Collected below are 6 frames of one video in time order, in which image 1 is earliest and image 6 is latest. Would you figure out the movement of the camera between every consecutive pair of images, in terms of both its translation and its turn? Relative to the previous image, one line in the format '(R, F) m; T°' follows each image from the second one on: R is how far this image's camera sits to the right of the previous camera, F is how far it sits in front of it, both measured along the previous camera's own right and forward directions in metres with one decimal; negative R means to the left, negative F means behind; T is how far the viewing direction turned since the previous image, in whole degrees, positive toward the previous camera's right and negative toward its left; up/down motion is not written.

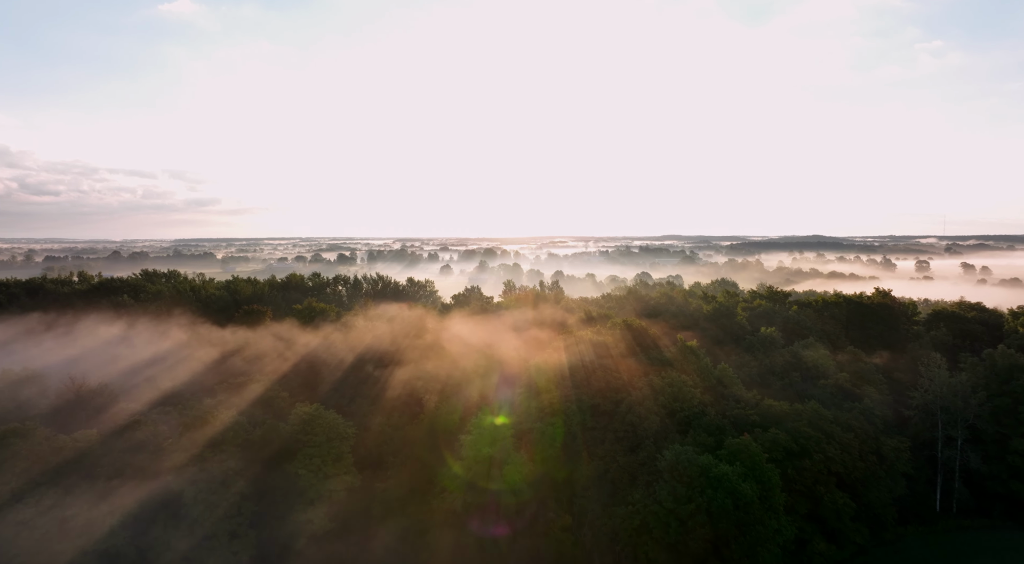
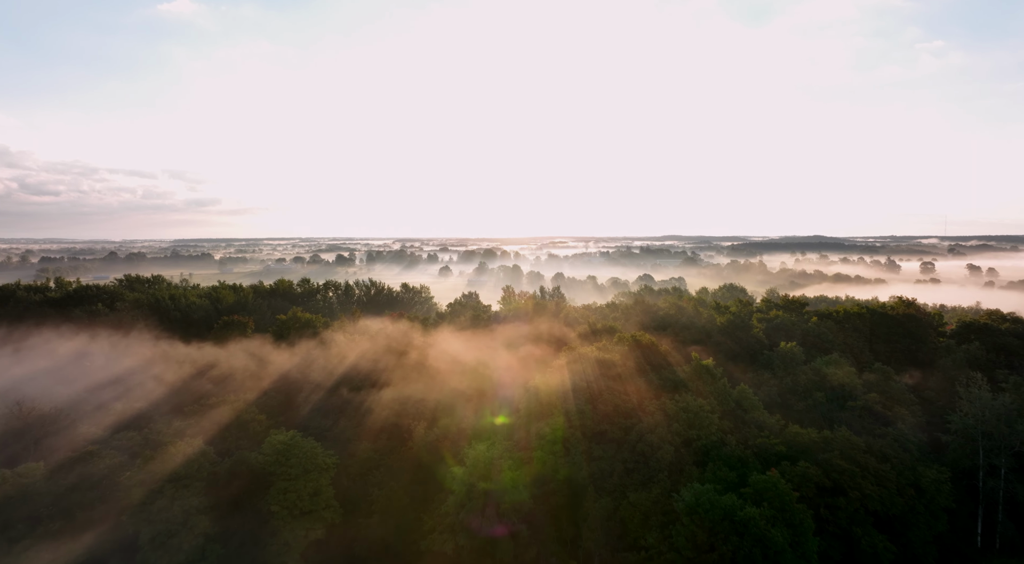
(+0.2, +4.3) m; 0°
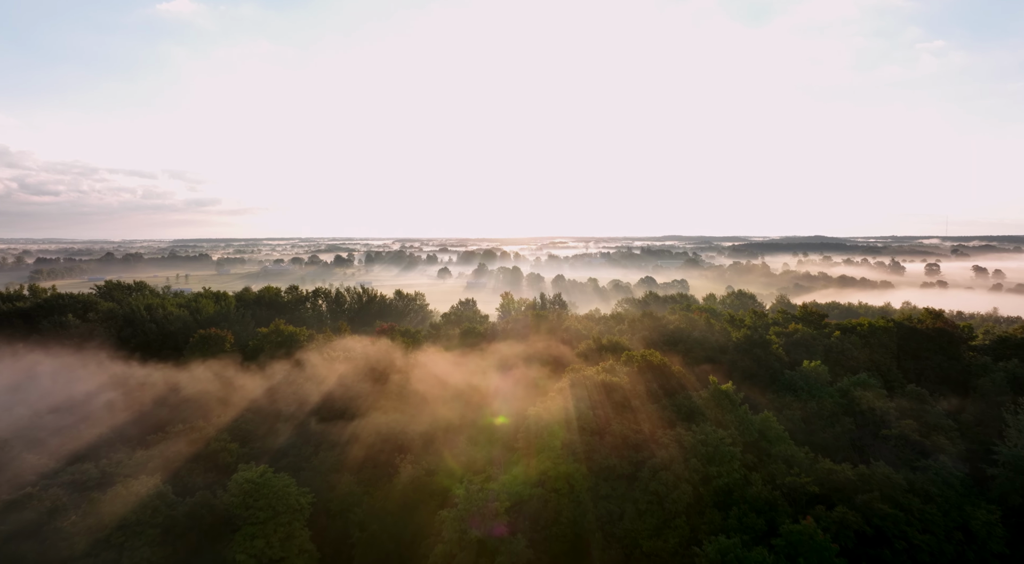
(+0.2, +4.3) m; 0°
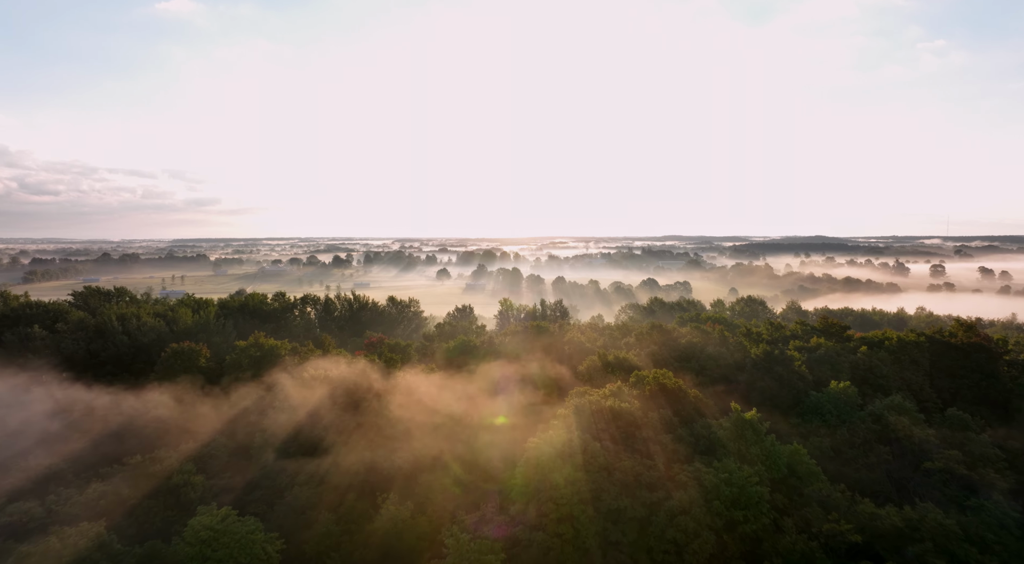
(+0.2, +4.3) m; 0°
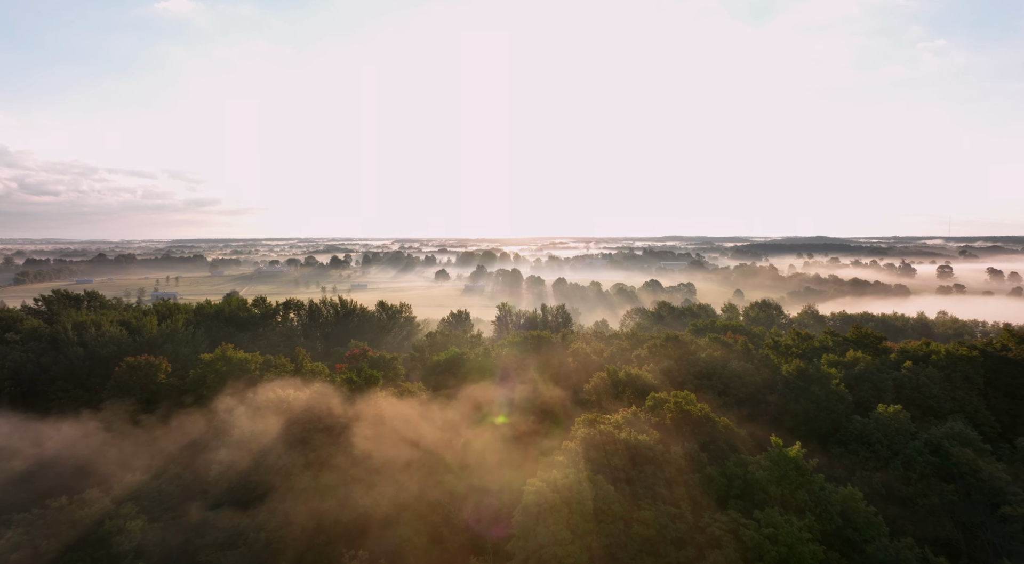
(+0.2, +5.8) m; 0°
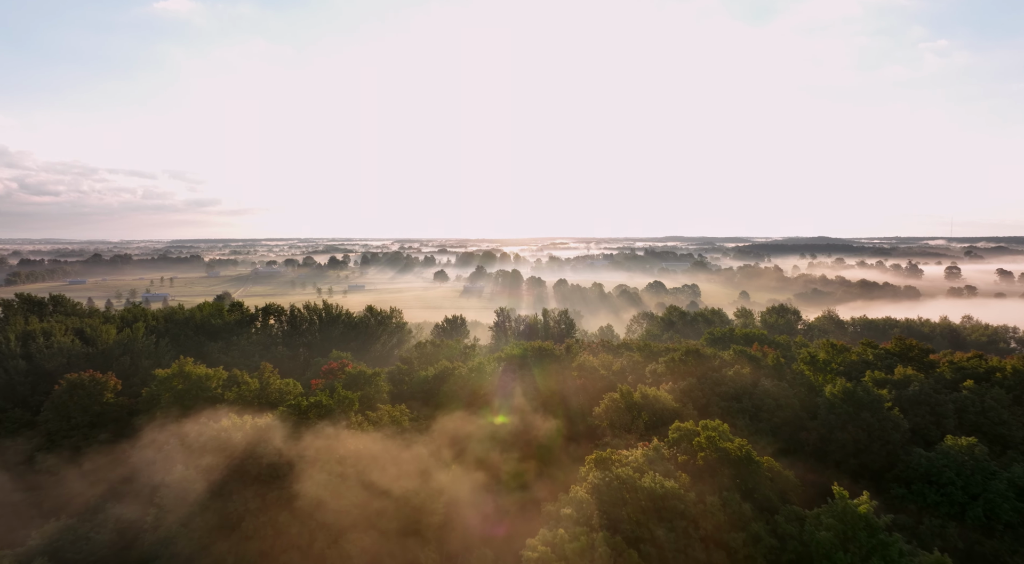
(+0.2, +5.9) m; 0°
